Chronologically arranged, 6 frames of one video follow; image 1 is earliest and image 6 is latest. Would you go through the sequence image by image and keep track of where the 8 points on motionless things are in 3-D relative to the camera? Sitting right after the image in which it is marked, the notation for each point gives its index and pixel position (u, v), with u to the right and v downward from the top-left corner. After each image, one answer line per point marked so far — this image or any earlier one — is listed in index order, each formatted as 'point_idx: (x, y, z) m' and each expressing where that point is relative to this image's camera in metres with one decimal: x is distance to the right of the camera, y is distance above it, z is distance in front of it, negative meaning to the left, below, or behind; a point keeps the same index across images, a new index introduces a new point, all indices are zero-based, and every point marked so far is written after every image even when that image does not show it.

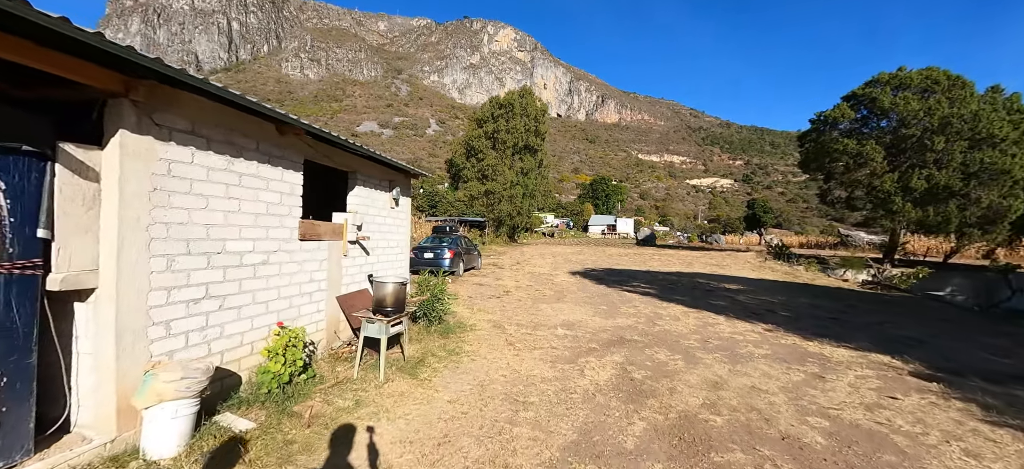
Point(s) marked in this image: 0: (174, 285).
0: (-2.6, -0.4, +3.2) m
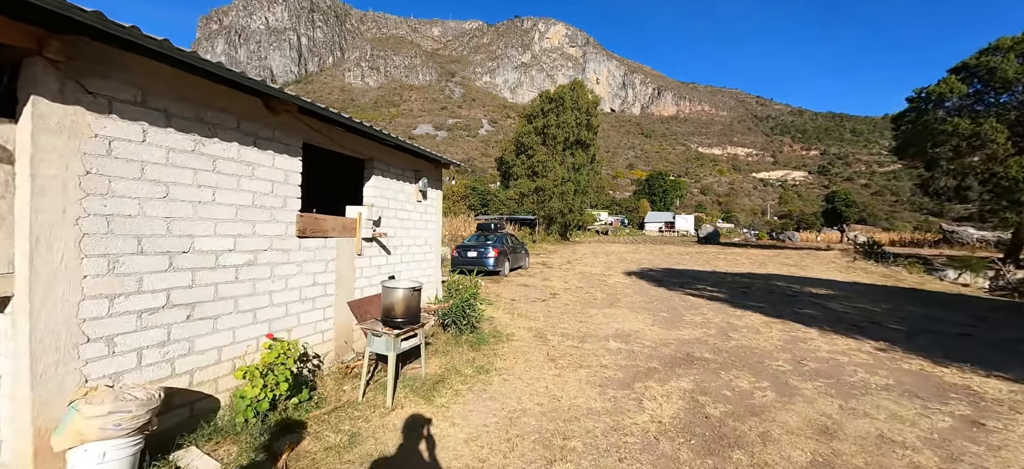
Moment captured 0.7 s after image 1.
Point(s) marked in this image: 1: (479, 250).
0: (-2.5, -0.4, +2.6) m
1: (-1.0, -0.5, +12.7) m
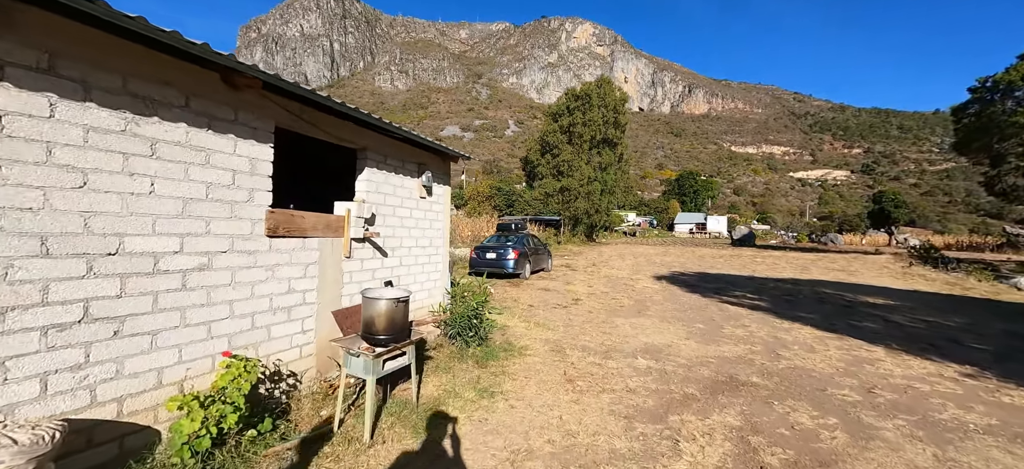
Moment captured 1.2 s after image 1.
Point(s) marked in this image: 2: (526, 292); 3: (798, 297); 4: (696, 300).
0: (-2.5, -0.4, +2.0) m
1: (-0.4, -0.5, +12.0) m
2: (+0.3, -1.4, +10.0) m
3: (+7.4, -1.6, +10.4) m
4: (+4.3, -1.6, +9.5) m
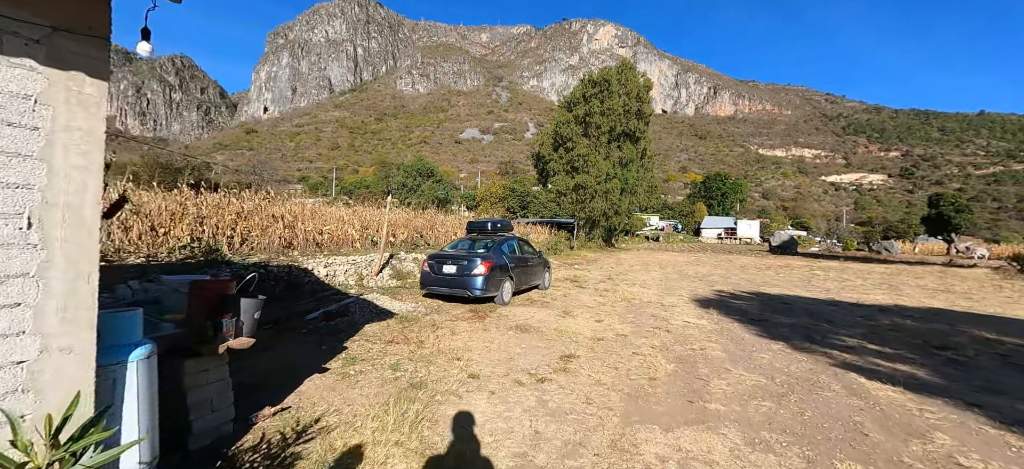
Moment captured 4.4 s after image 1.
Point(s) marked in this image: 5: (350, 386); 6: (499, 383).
0: (-3.6, -0.3, -1.9) m
1: (-1.0, -0.6, +8.0) m
2: (-0.4, -1.5, +6.0) m
3: (+6.7, -1.7, +6.0) m
4: (+3.6, -1.6, +5.2) m
5: (-1.5, -1.4, +3.8) m
6: (-0.2, -1.6, +4.2) m
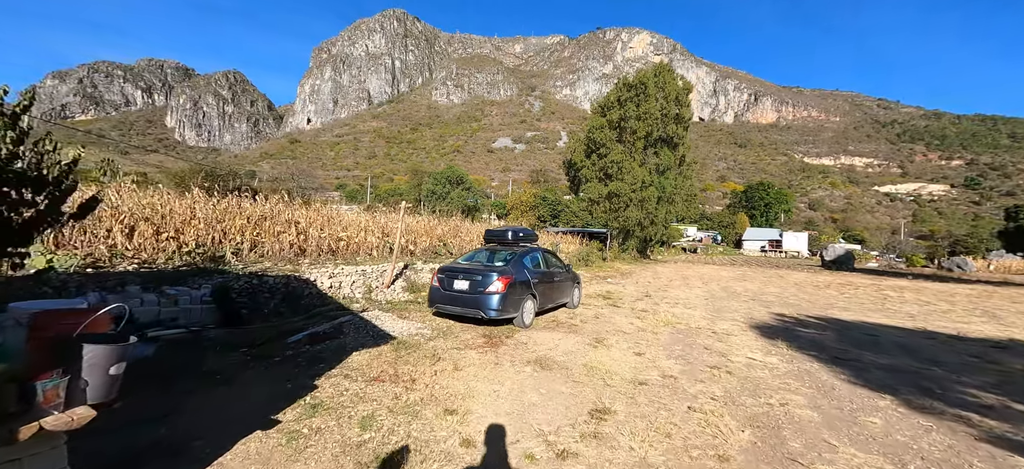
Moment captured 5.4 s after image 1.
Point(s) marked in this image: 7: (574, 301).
0: (-4.0, -0.2, -2.8) m
1: (-0.7, -0.7, +6.9) m
2: (-0.2, -1.6, +4.8) m
3: (+6.9, -2.0, +4.3) m
4: (+3.7, -1.8, +3.7) m
5: (-1.5, -1.5, +2.7) m
6: (-0.1, -1.7, +3.0) m
7: (+1.3, -1.5, +9.1) m
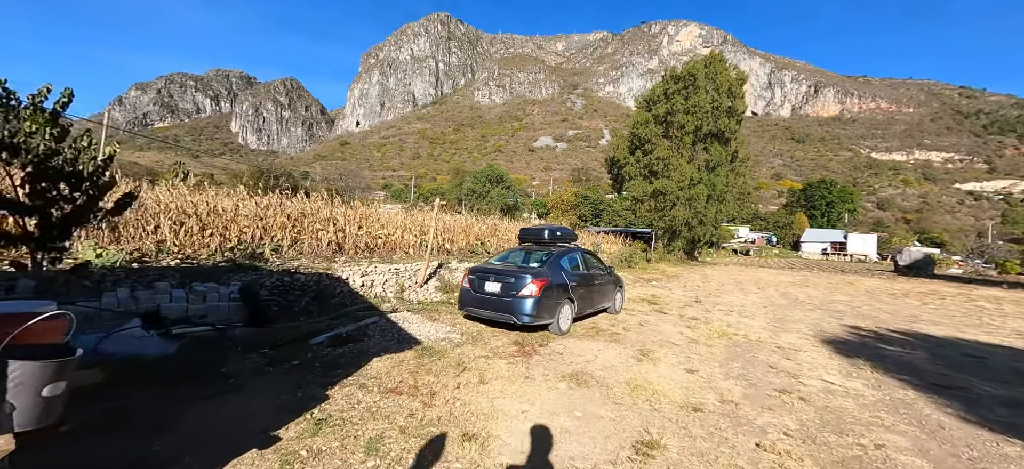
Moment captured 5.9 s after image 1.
0: (-4.4, -0.2, -2.8) m
1: (-0.1, -0.7, +6.4) m
2: (+0.1, -1.6, +4.3) m
3: (+7.1, -2.0, +3.1) m
4: (+3.9, -1.8, +2.8) m
5: (-1.4, -1.5, +2.4) m
6: (0.0, -1.6, +2.5) m
7: (+2.1, -1.5, +8.4) m
